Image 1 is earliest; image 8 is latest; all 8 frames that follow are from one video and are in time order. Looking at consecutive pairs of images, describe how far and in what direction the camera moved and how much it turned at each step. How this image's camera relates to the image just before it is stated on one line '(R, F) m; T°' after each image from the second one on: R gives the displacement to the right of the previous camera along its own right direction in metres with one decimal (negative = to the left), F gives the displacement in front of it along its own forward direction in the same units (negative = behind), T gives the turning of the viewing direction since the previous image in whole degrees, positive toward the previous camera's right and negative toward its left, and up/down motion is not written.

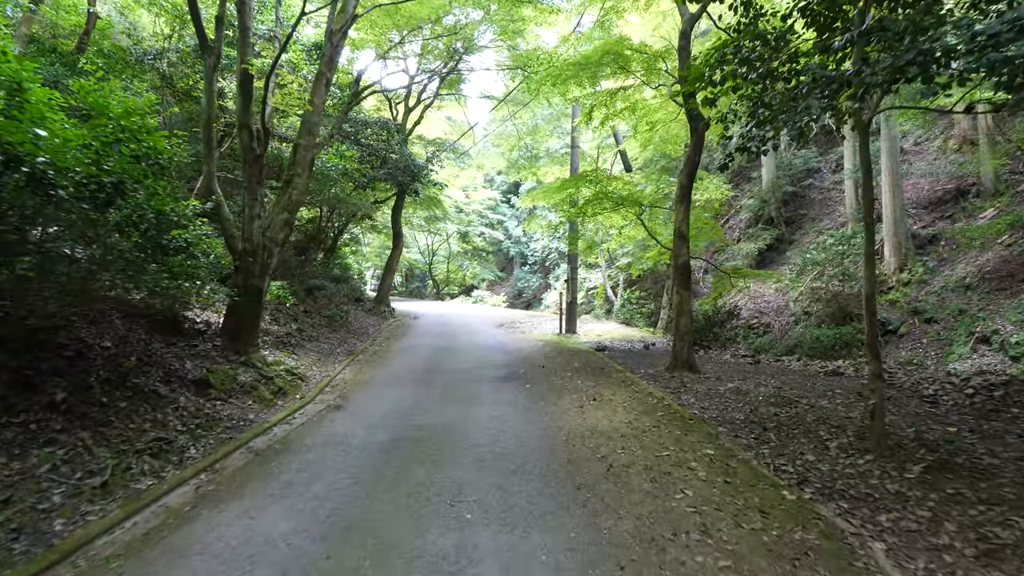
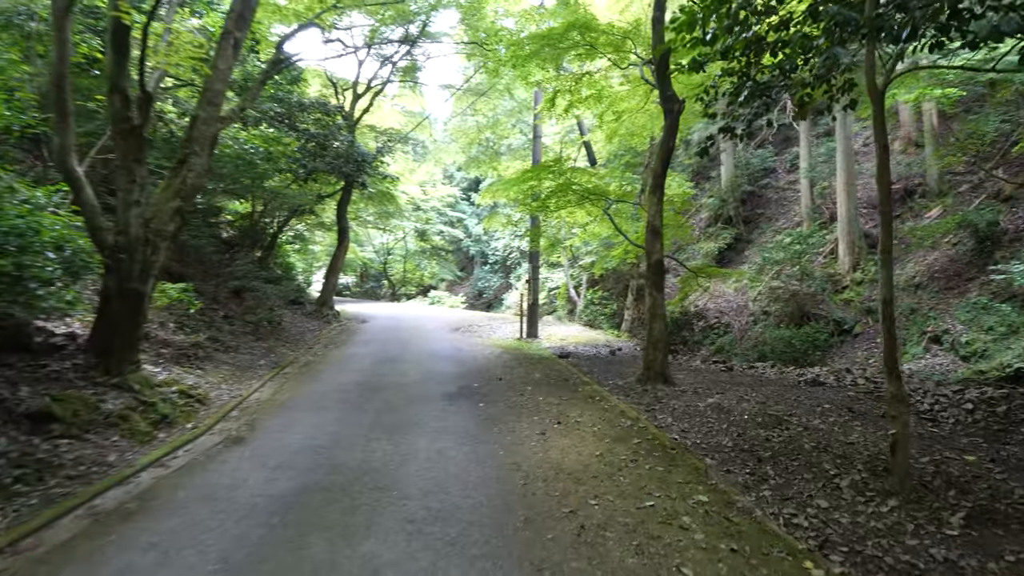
(+0.1, +0.8) m; +4°
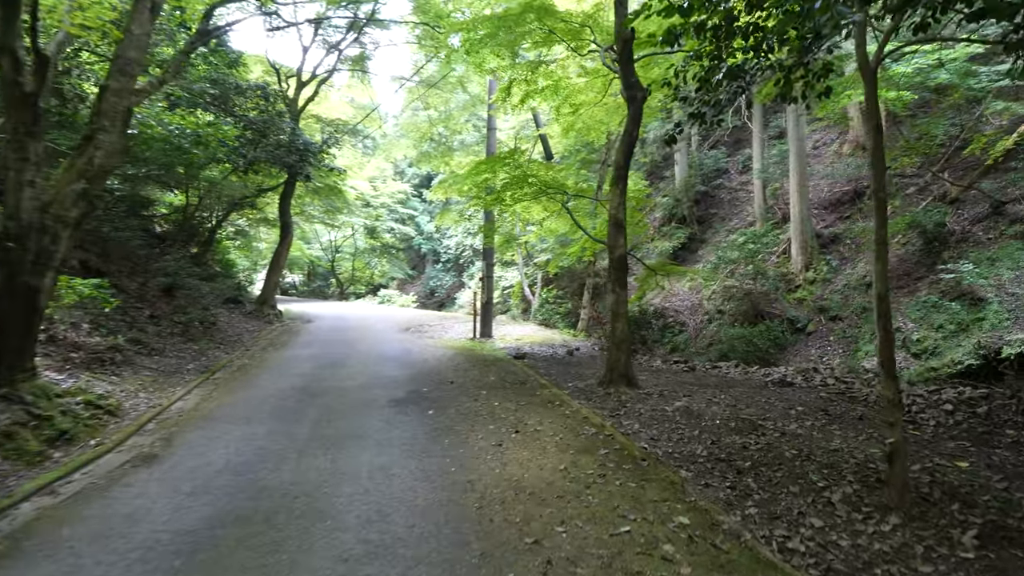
(0.0, +0.4) m; +4°
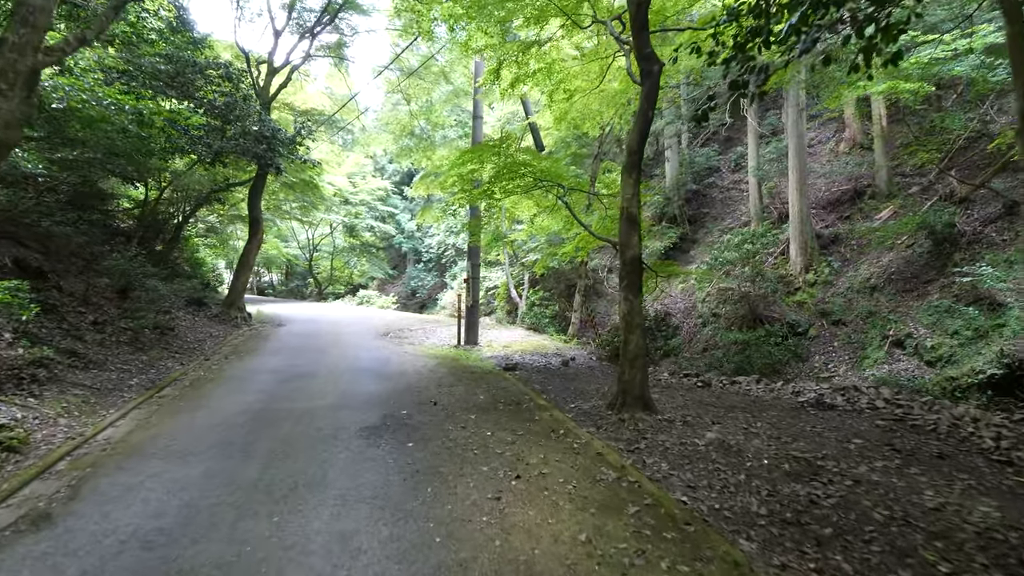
(-0.1, +0.8) m; +2°
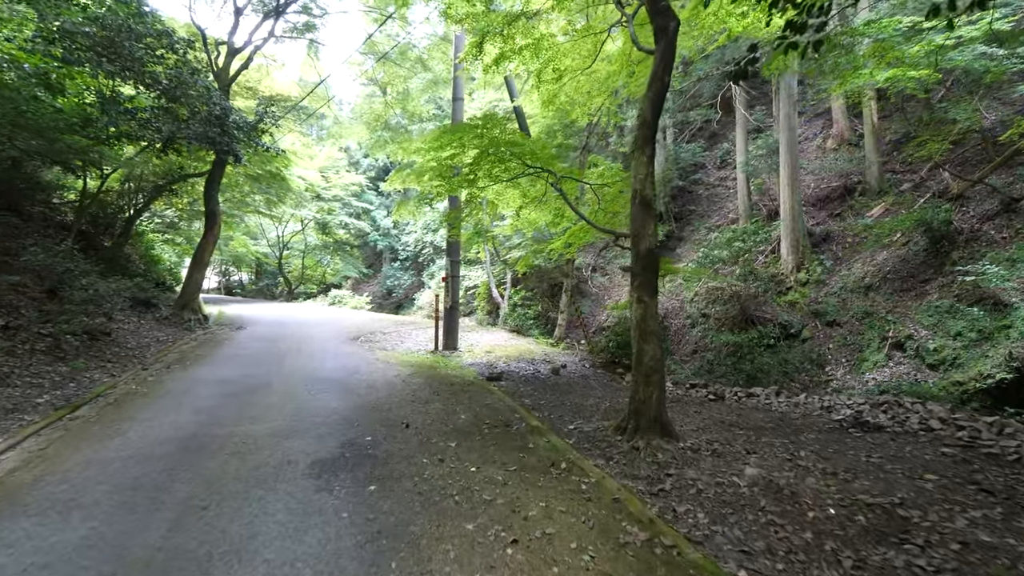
(-0.1, +0.8) m; +2°
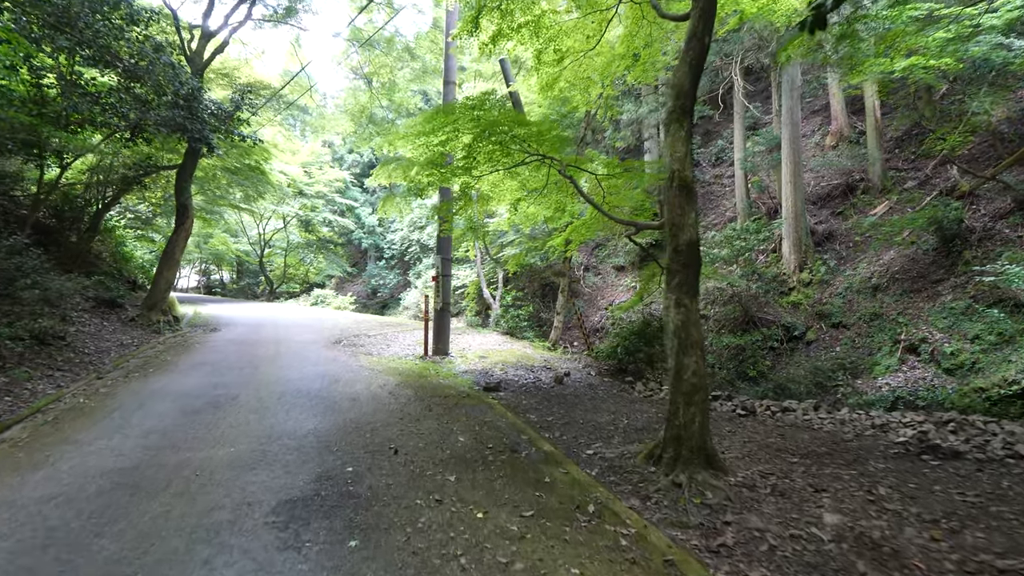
(-0.1, +0.6) m; +1°
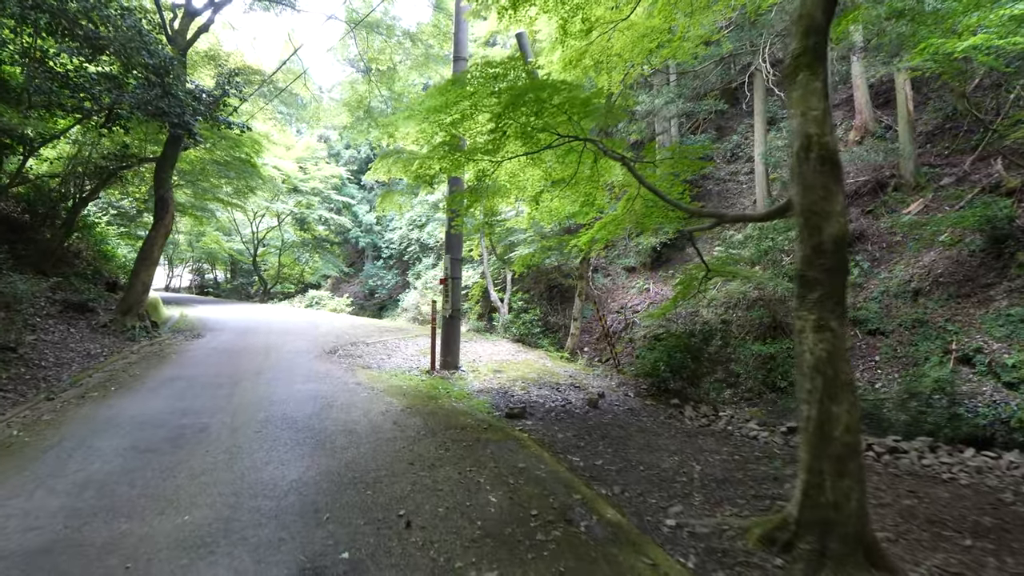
(-0.2, +0.9) m; 0°
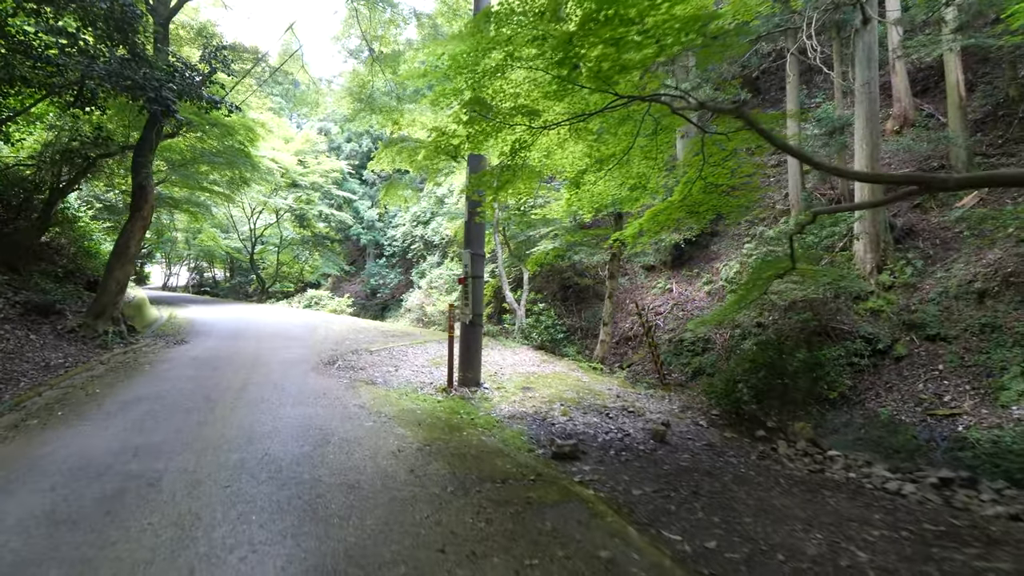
(-0.3, +1.0) m; 0°
